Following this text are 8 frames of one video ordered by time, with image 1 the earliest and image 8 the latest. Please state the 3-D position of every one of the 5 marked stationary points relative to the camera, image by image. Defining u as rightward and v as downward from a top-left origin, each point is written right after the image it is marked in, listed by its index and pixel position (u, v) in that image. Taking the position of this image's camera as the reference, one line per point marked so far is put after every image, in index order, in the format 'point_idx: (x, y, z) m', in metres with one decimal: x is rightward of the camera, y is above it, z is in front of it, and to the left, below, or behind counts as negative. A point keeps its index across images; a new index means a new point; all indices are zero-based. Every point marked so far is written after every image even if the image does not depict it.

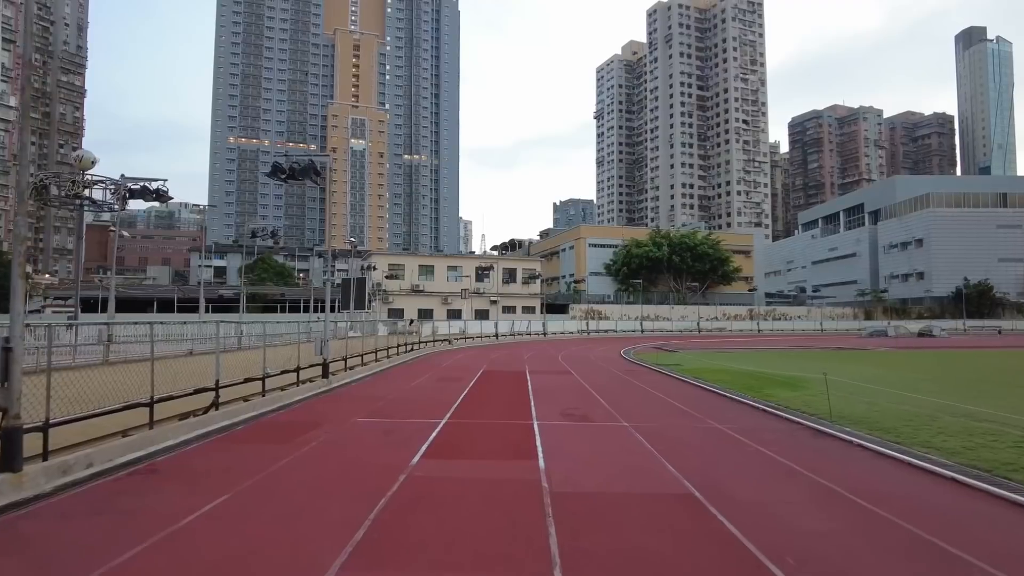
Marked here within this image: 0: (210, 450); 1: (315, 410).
0: (-3.0, -1.6, +6.7) m
1: (-2.8, -1.8, +9.6) m
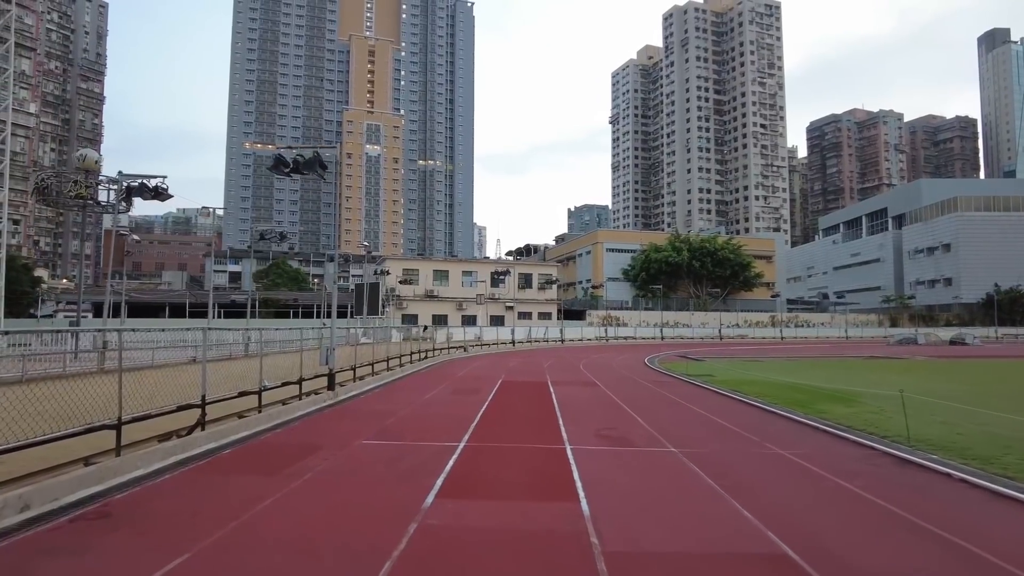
0: (-2.8, -1.6, +5.6) m
1: (-2.5, -1.8, +8.4) m
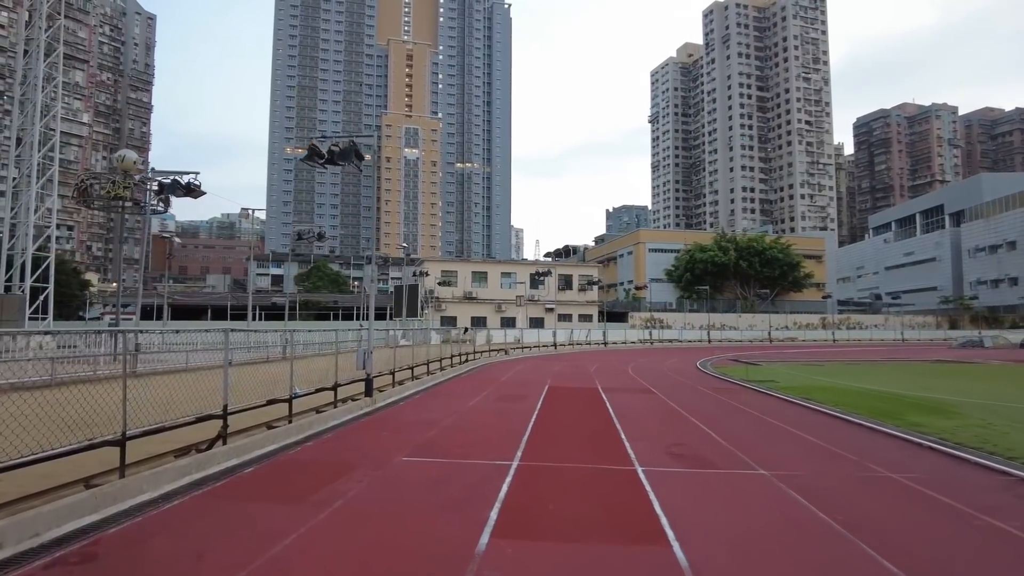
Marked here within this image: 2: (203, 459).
0: (-2.3, -1.6, +4.8) m
1: (-1.8, -1.8, +7.6) m
2: (-2.8, -1.5, +5.9) m
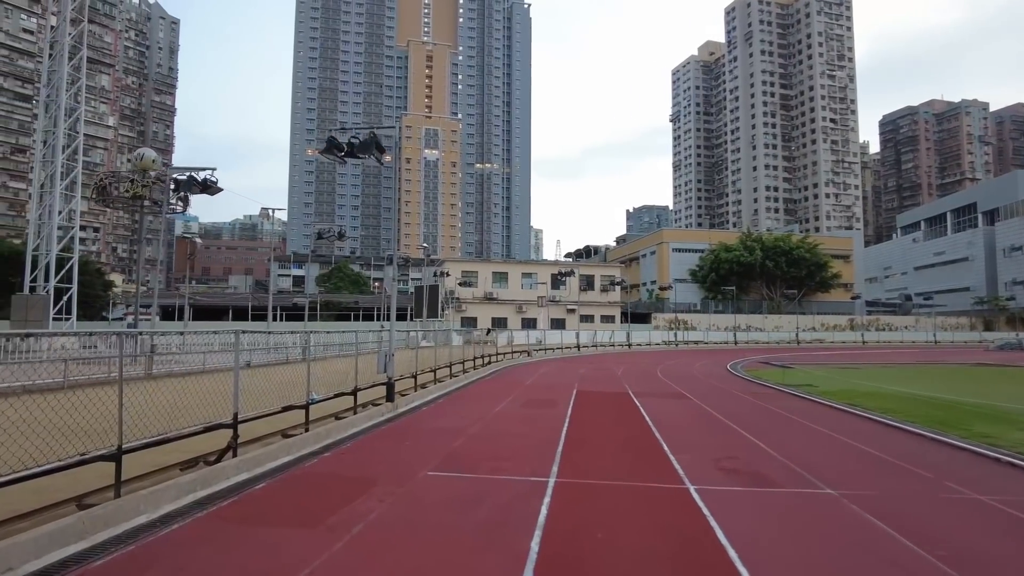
0: (-2.0, -1.6, +4.2) m
1: (-1.5, -1.7, +7.0) m
2: (-2.5, -1.5, +5.4) m
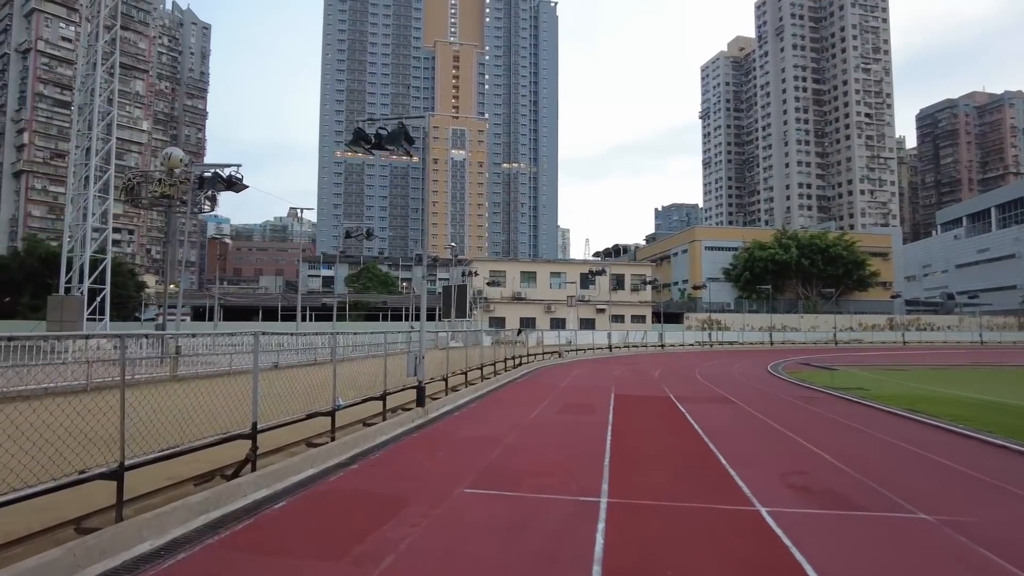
0: (-1.7, -1.5, +3.7) m
1: (-1.0, -1.7, +6.4) m
2: (-2.1, -1.5, +4.9) m
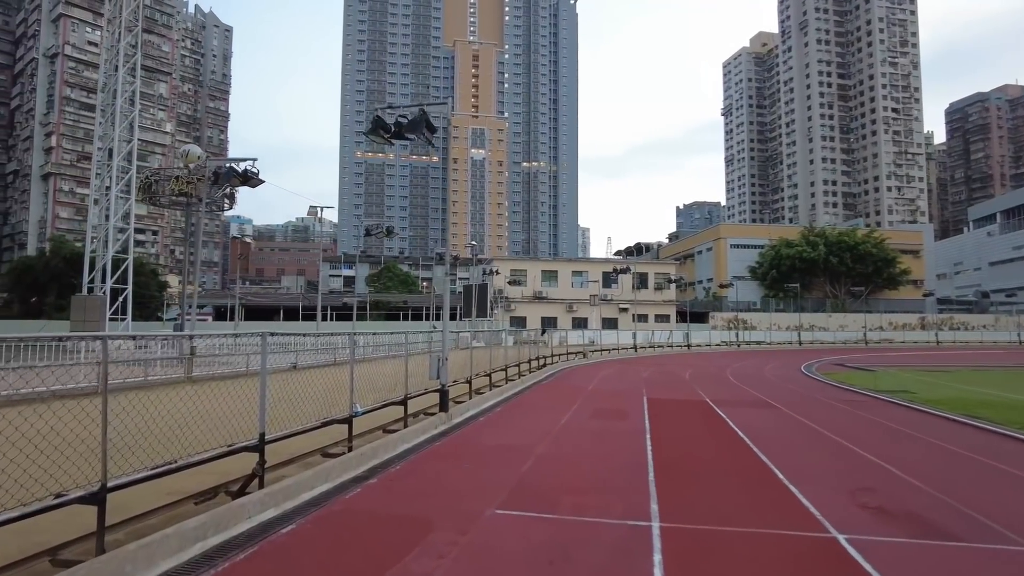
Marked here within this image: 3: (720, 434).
0: (-1.5, -1.5, +3.1) m
1: (-0.7, -1.7, +5.8) m
2: (-1.9, -1.5, +4.3) m
3: (+2.7, -1.9, +8.8) m
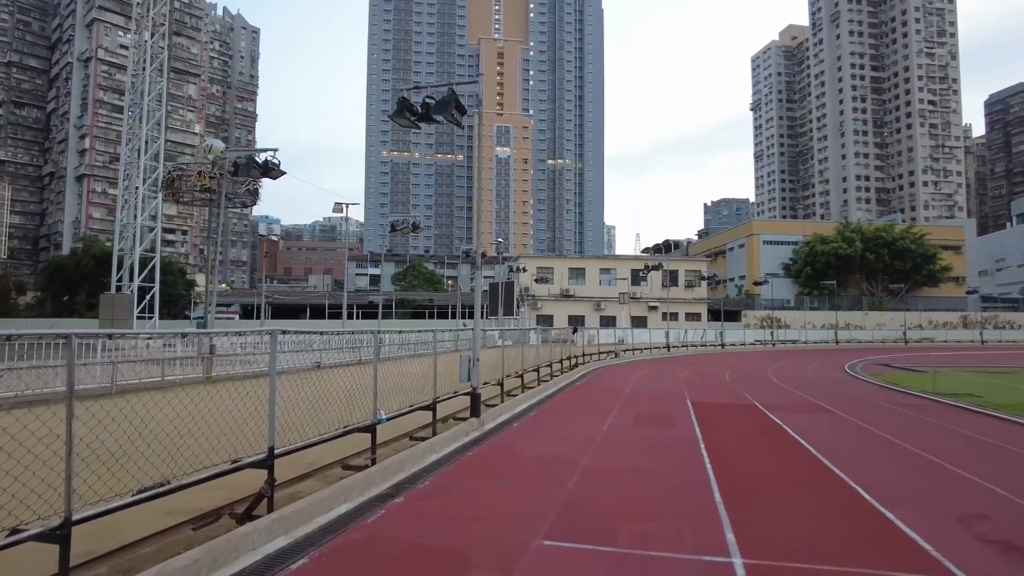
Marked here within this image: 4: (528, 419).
0: (-1.2, -1.4, +2.4) m
1: (-0.4, -1.6, +5.1) m
2: (-1.6, -1.4, +3.6) m
3: (+3.2, -1.8, +7.9) m
4: (+0.2, -1.9, +9.6) m
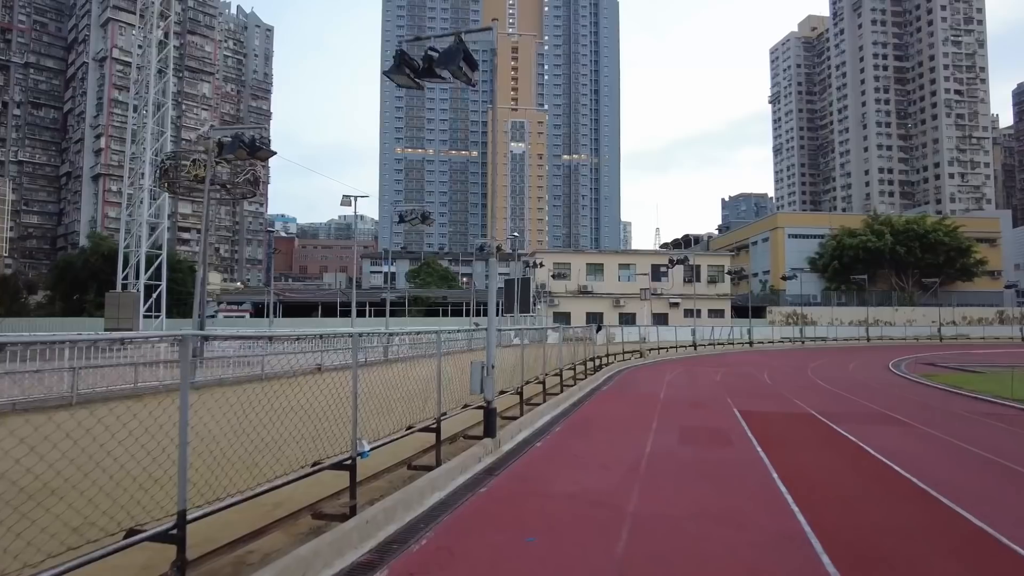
0: (-1.1, -1.4, +0.9) m
1: (-0.2, -1.5, +3.6) m
2: (-1.5, -1.3, +2.2) m
3: (+3.4, -1.7, +6.3) m
4: (+0.5, -1.8, +8.1) m
